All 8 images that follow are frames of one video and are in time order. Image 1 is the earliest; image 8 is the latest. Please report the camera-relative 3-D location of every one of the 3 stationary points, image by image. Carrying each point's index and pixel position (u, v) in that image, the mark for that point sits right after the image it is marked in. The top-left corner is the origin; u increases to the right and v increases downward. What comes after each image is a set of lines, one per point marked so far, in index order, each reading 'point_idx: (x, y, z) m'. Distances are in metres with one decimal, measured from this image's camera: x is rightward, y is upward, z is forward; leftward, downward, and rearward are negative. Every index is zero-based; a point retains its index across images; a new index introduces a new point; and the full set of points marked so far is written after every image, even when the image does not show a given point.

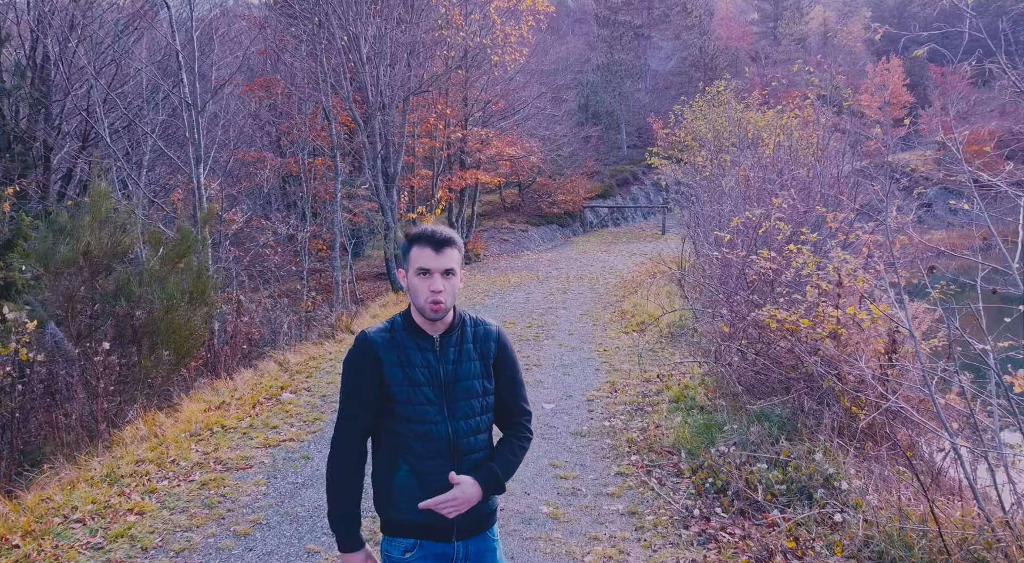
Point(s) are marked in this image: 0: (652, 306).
0: (+2.5, -0.4, +14.6) m
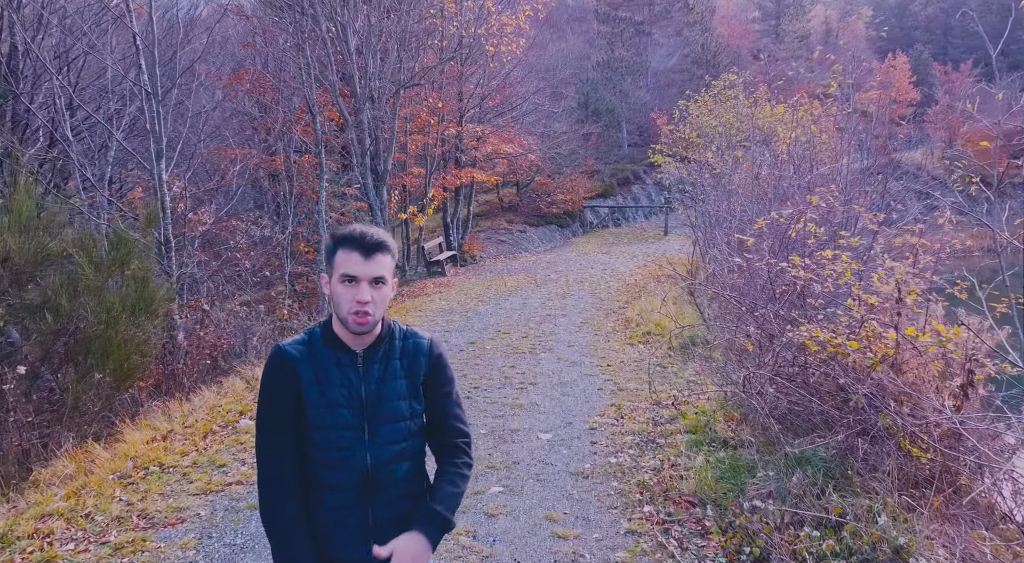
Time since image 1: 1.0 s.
0: (+2.4, -0.5, +13.5) m
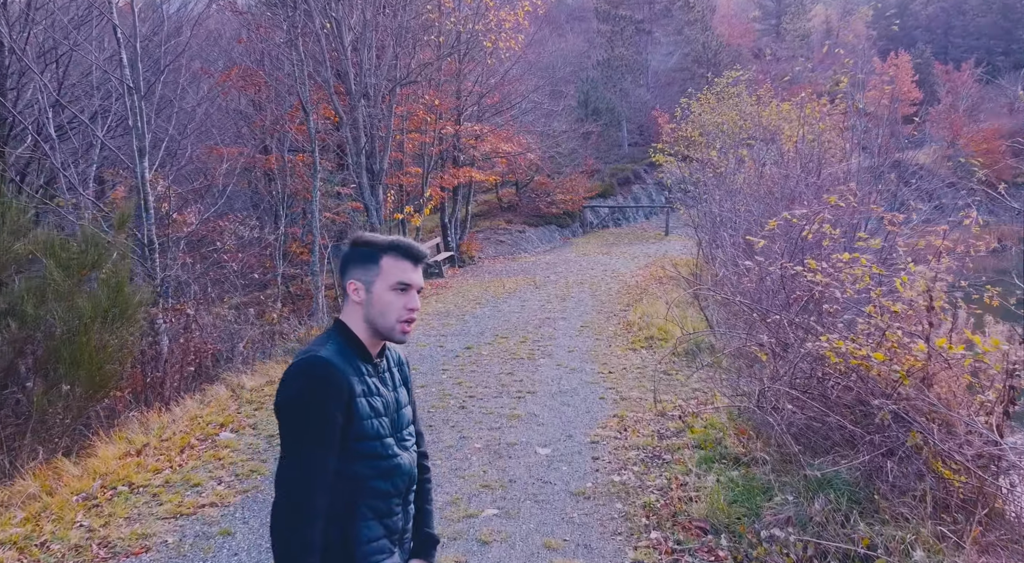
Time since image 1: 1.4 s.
0: (+2.3, -0.6, +13.1) m
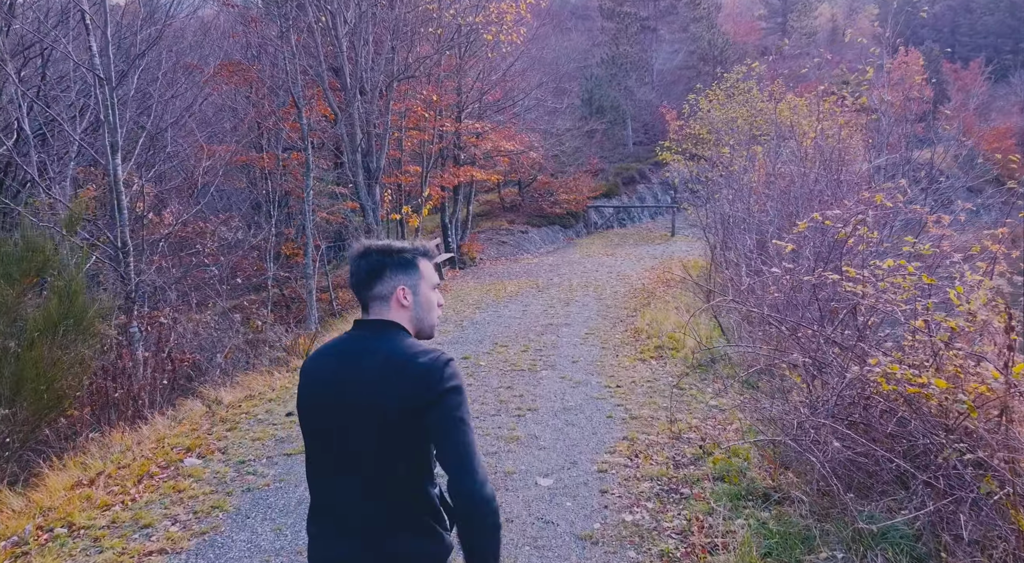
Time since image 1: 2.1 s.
0: (+2.4, -0.6, +12.3) m
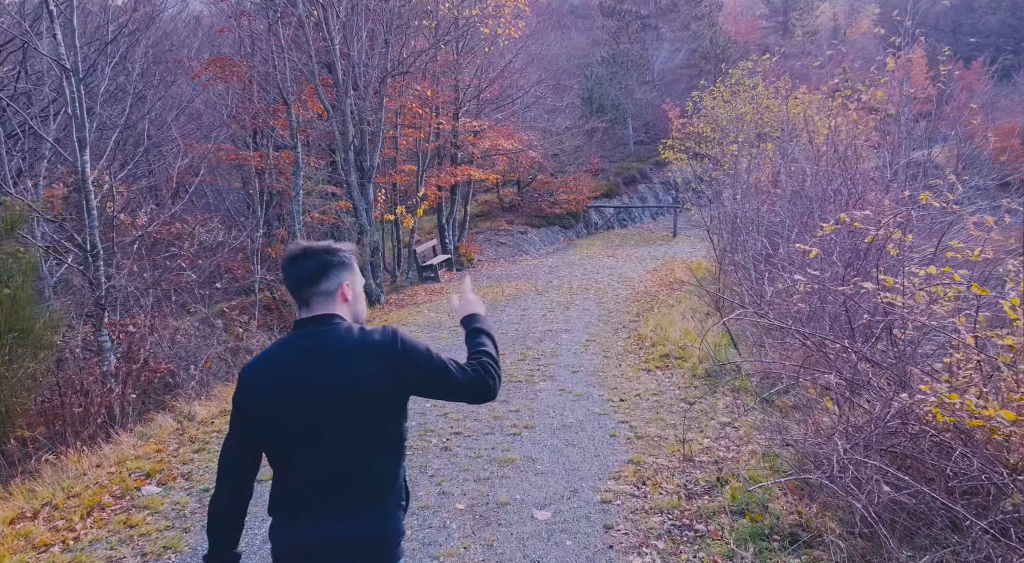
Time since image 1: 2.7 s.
0: (+2.3, -0.7, +11.7) m
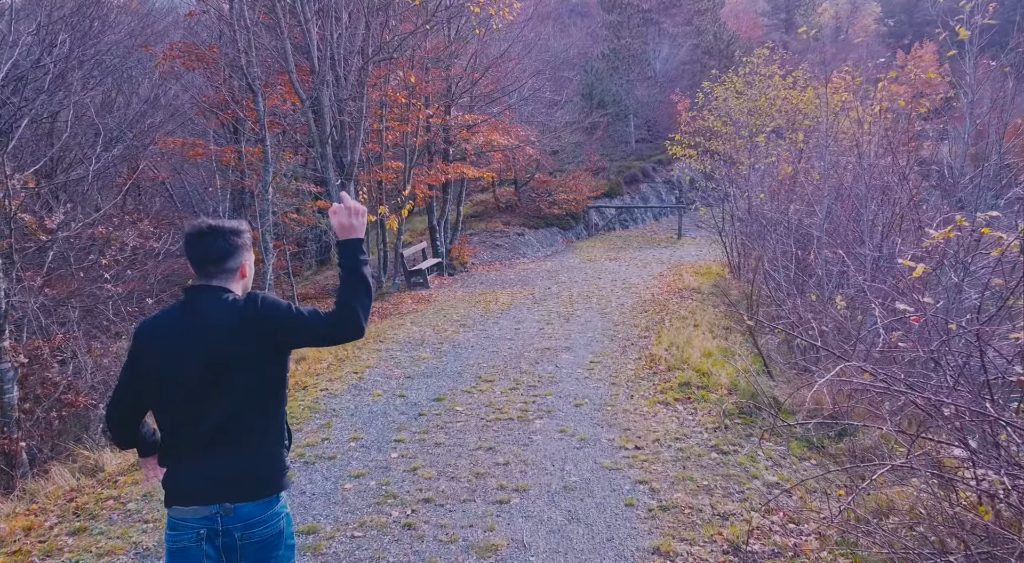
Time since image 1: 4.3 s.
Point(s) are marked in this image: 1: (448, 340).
0: (+2.2, -0.8, +10.0) m
1: (-0.9, -0.9, +11.9) m
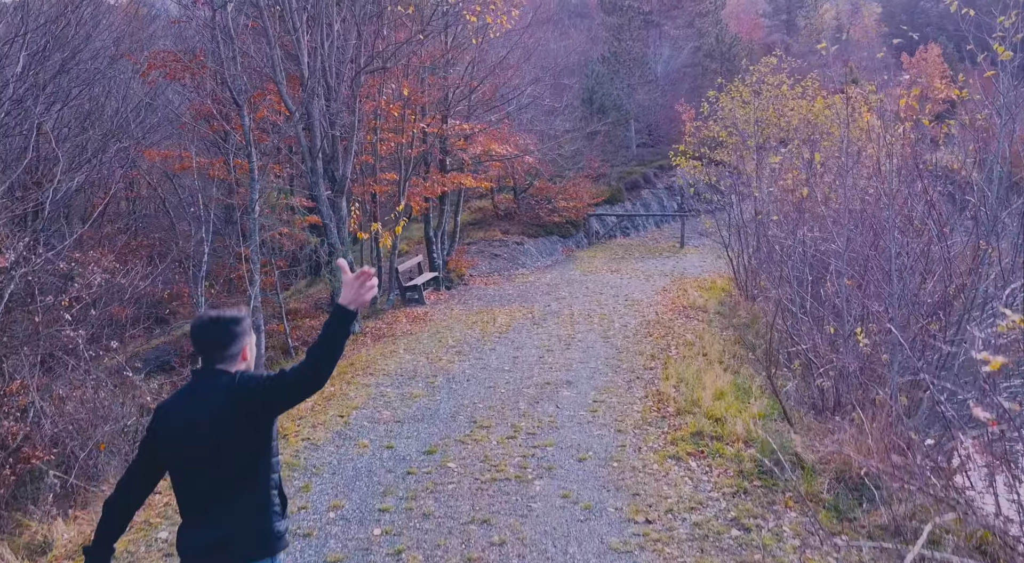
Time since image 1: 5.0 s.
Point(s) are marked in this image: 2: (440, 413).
0: (+2.2, -1.2, +9.3) m
1: (-1.0, -1.2, +11.2) m
2: (-0.8, -1.4, +9.2) m
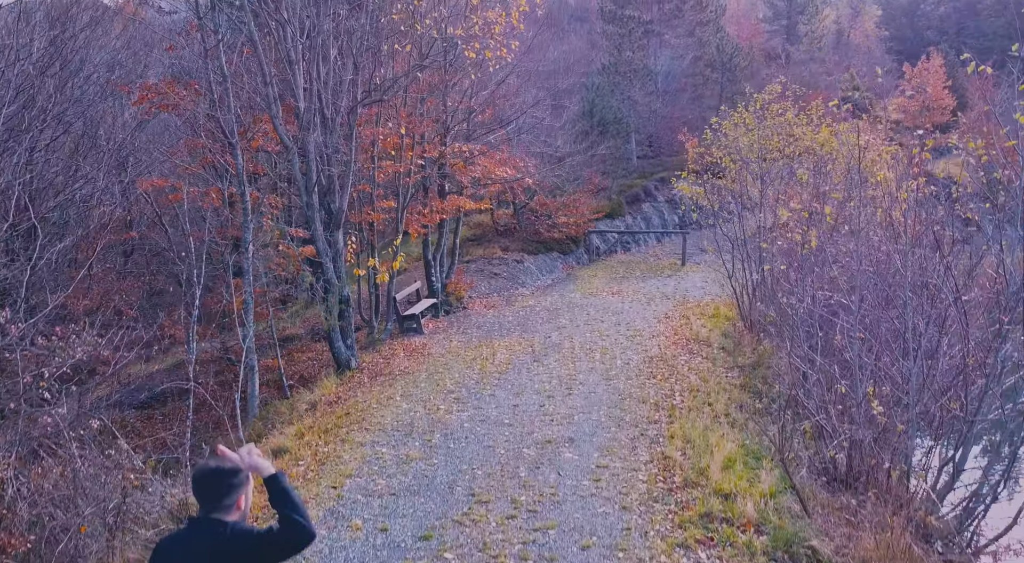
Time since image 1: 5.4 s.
0: (+2.2, -1.9, +9.0) m
1: (-1.0, -1.9, +10.9) m
2: (-0.8, -2.1, +8.8) m
